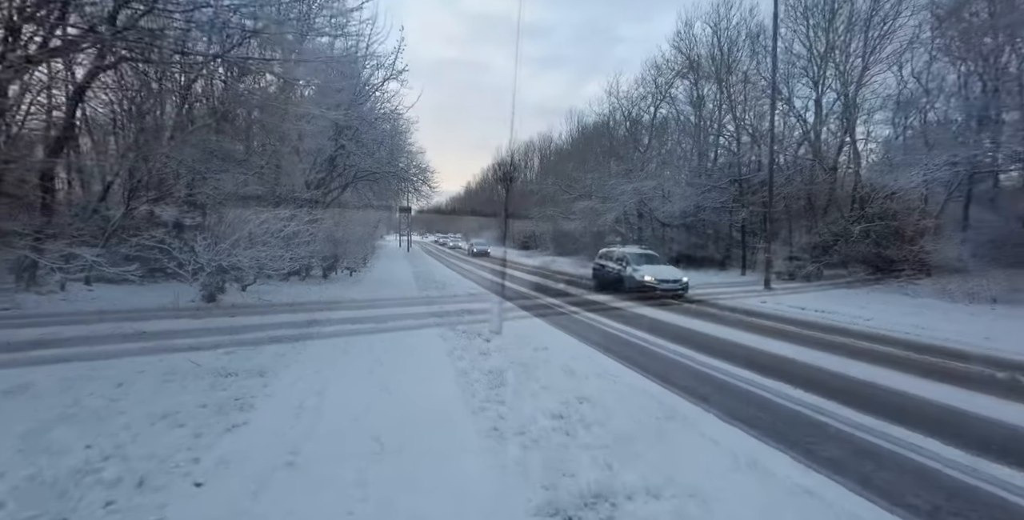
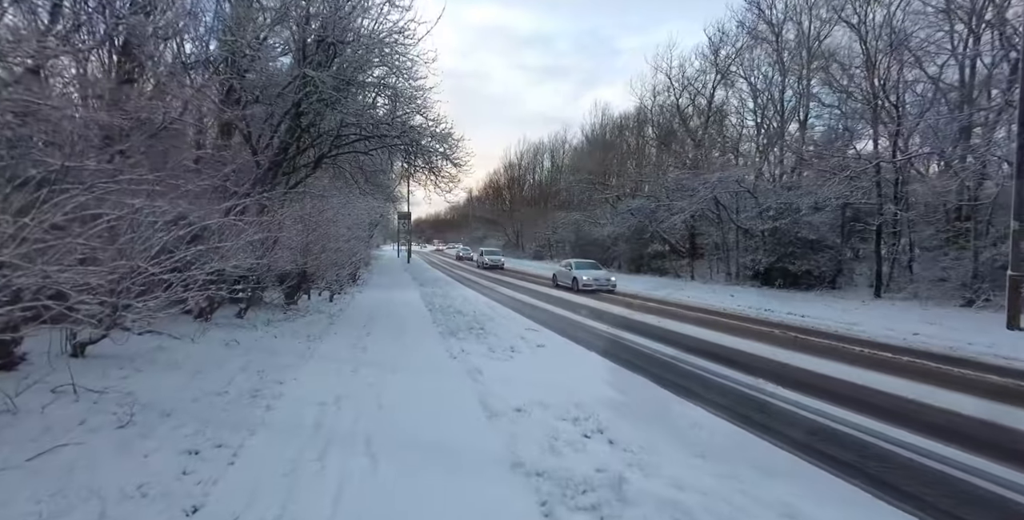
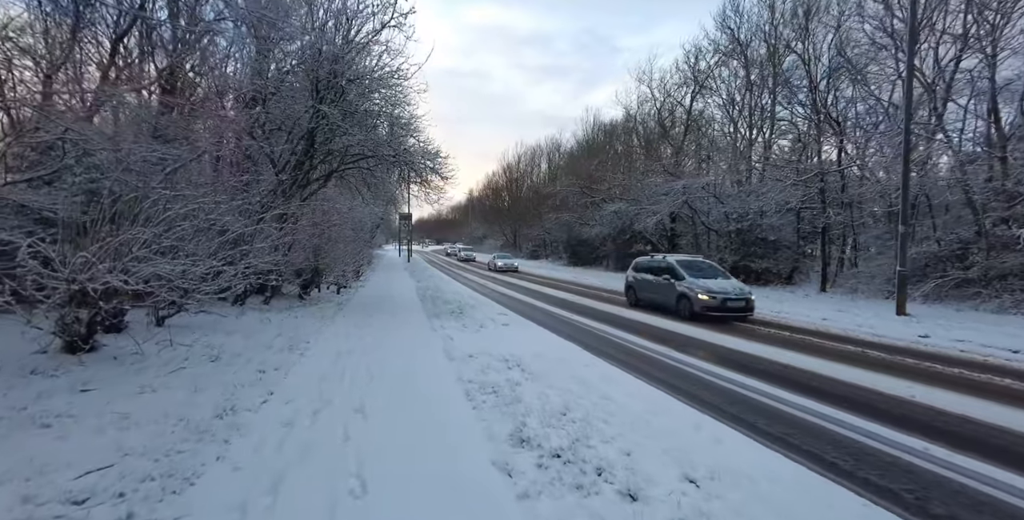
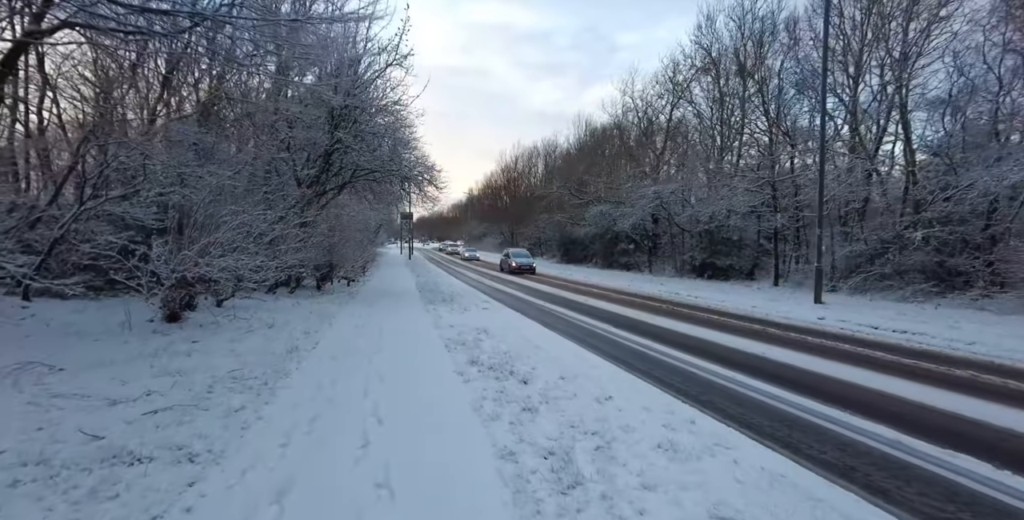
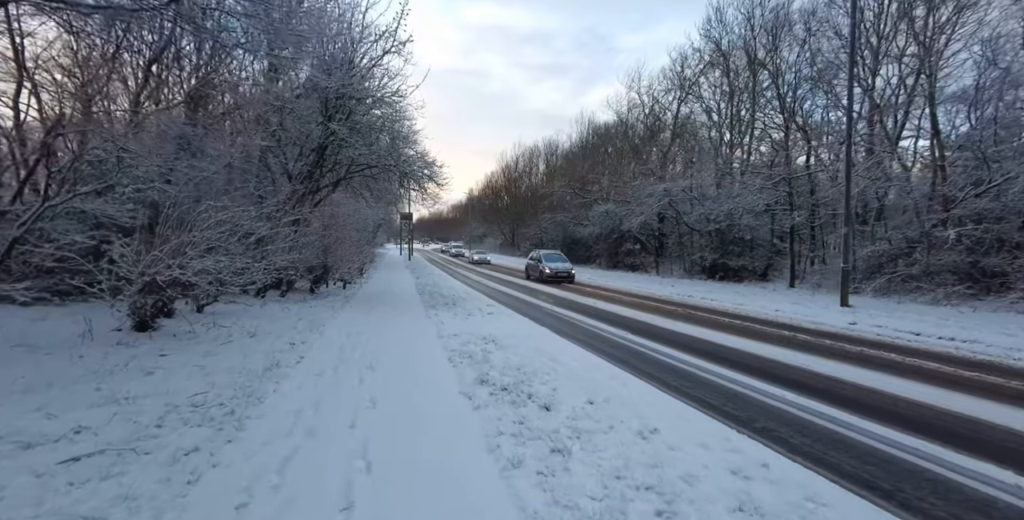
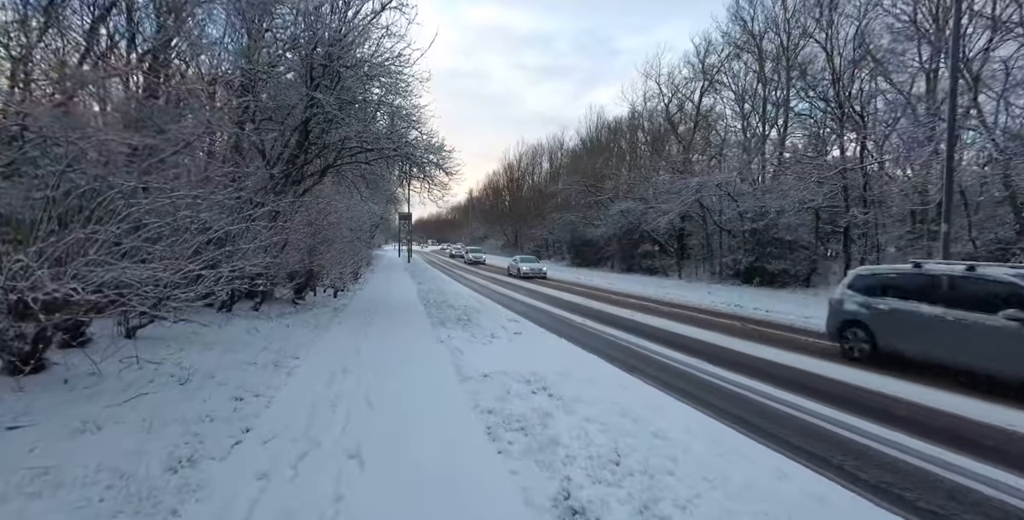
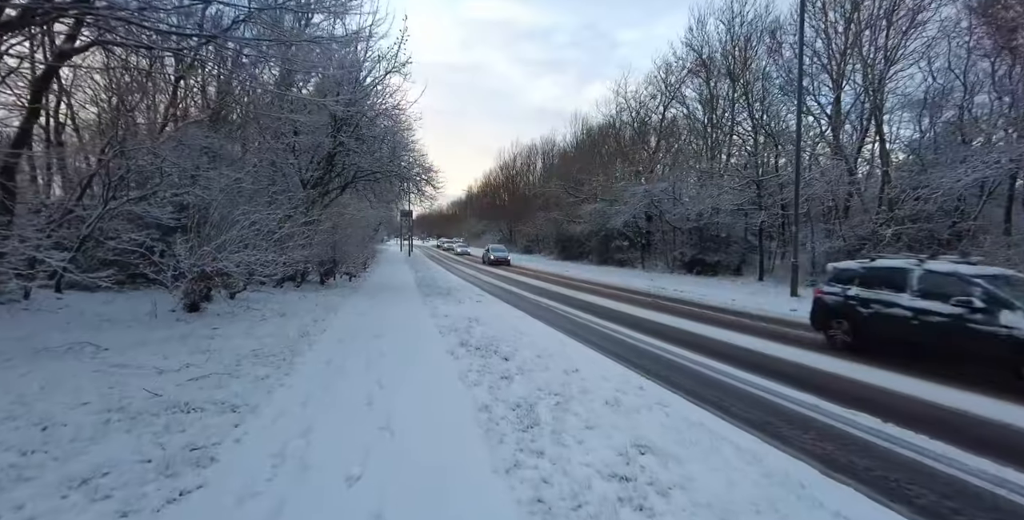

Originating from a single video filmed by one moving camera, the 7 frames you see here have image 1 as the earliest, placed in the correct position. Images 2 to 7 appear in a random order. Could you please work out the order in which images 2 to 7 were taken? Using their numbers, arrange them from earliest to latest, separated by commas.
7, 4, 5, 3, 6, 2
